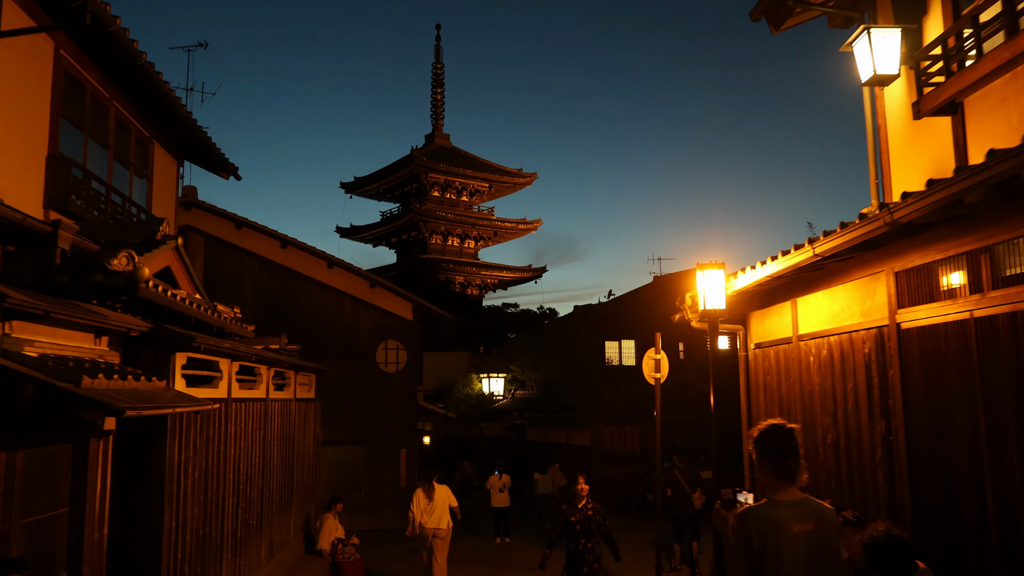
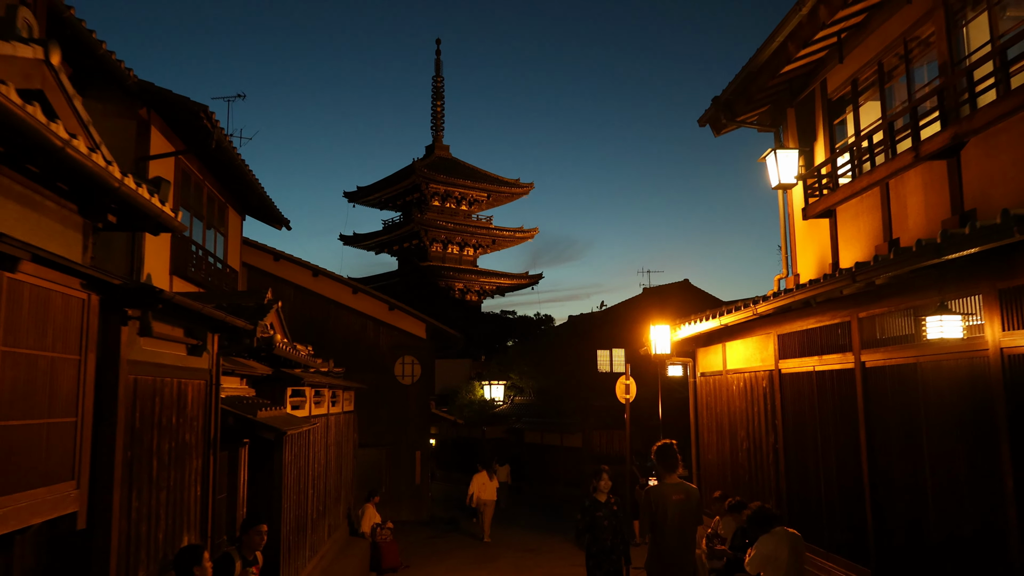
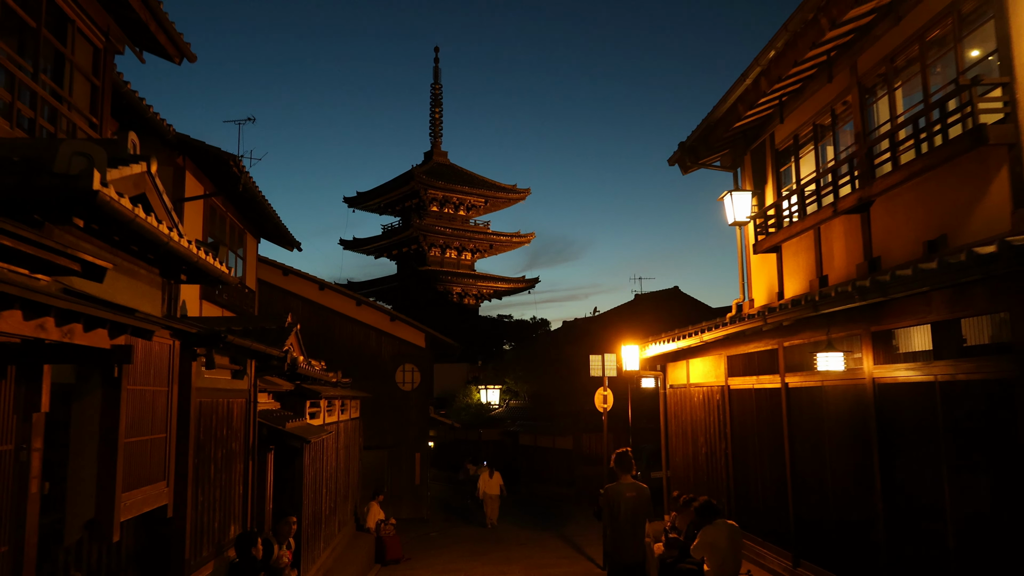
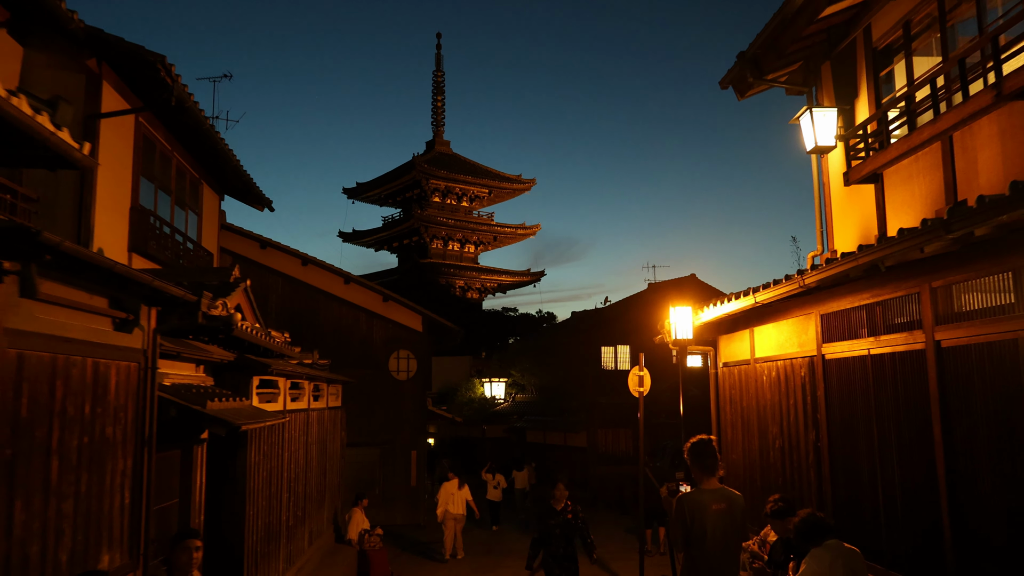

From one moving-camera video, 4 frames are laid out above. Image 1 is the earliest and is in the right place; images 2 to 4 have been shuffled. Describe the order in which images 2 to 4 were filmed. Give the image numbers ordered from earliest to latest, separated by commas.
4, 2, 3
